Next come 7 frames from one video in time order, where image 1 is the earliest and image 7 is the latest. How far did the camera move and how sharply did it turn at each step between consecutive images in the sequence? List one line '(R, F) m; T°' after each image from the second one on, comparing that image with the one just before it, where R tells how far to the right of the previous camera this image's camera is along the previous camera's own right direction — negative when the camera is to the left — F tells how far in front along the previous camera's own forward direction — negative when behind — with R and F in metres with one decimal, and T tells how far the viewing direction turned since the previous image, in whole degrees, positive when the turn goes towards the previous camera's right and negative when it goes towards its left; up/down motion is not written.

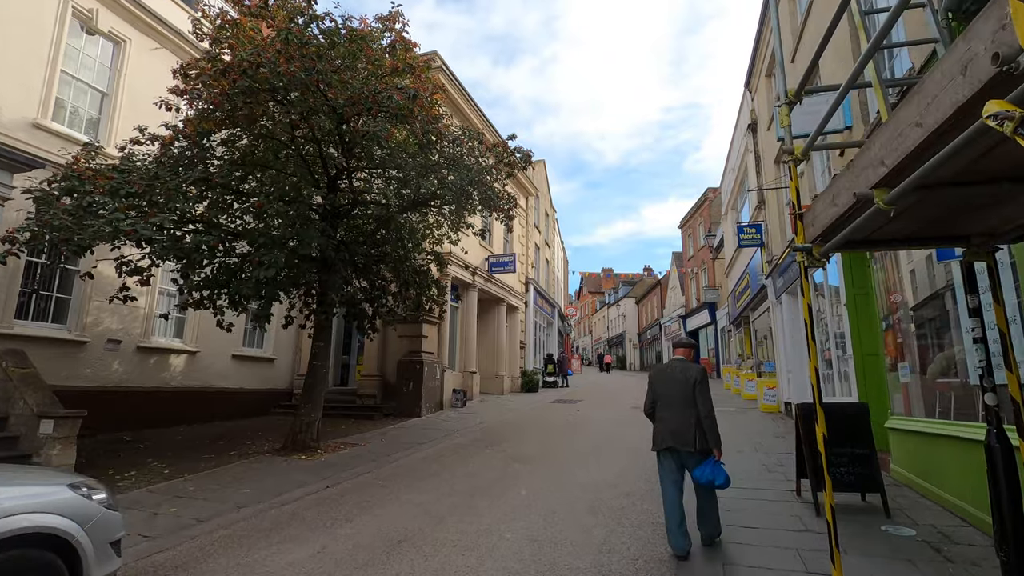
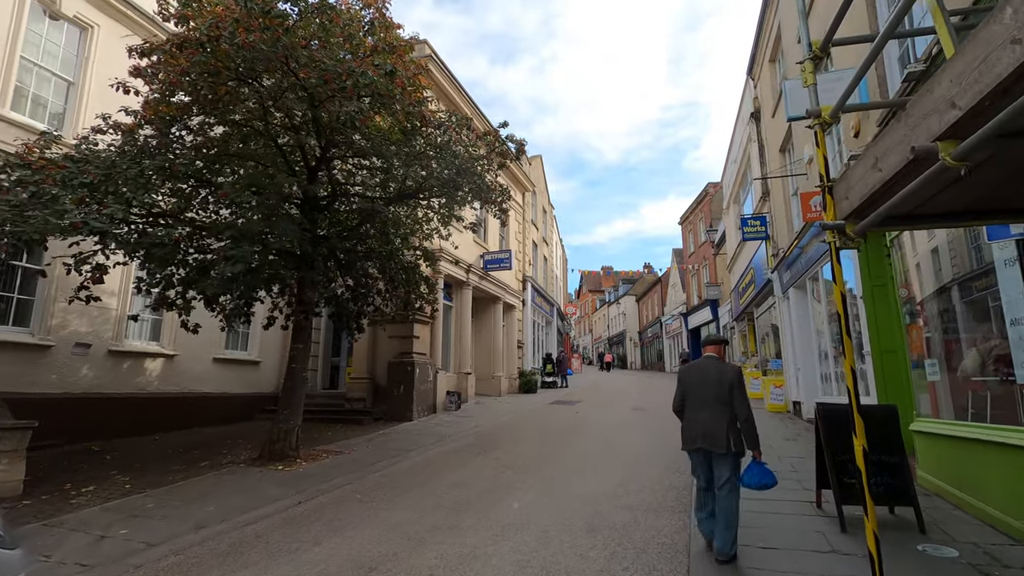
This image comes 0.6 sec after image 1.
(+0.1, +0.6) m; 0°
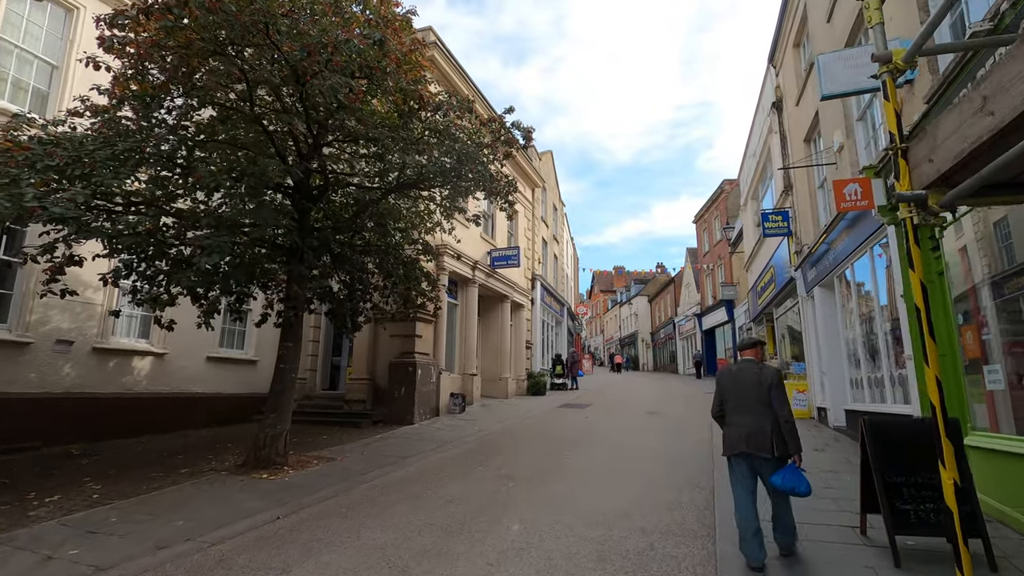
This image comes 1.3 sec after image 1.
(+0.1, +0.6) m; -1°
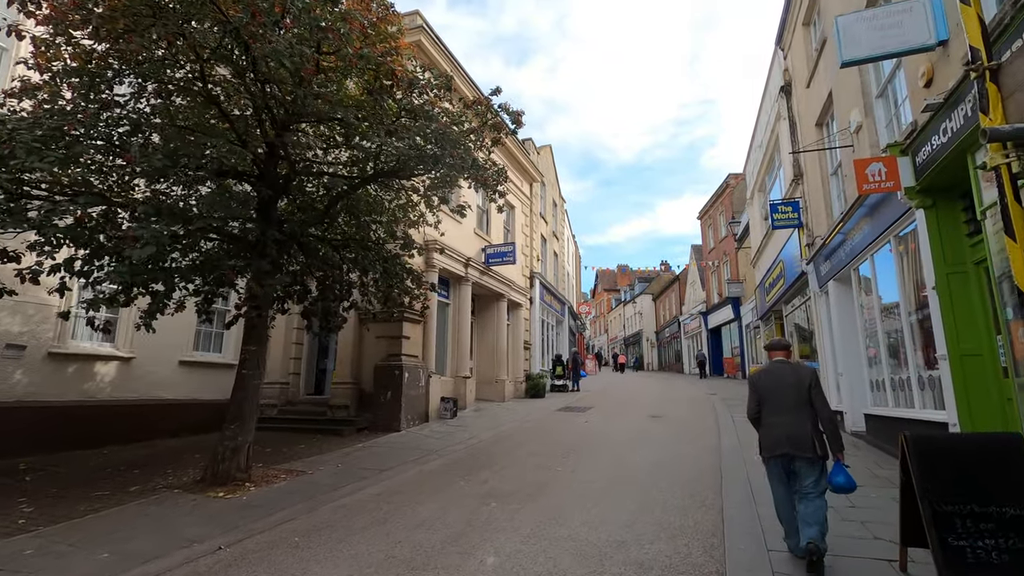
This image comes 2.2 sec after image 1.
(+0.3, +0.7) m; 0°
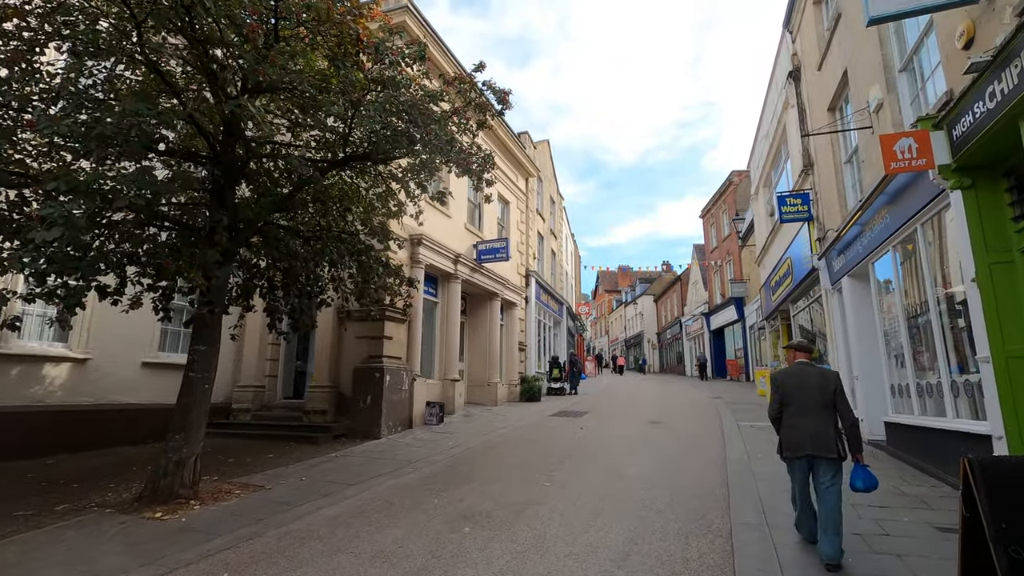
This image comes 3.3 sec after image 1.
(+0.2, +0.8) m; 0°
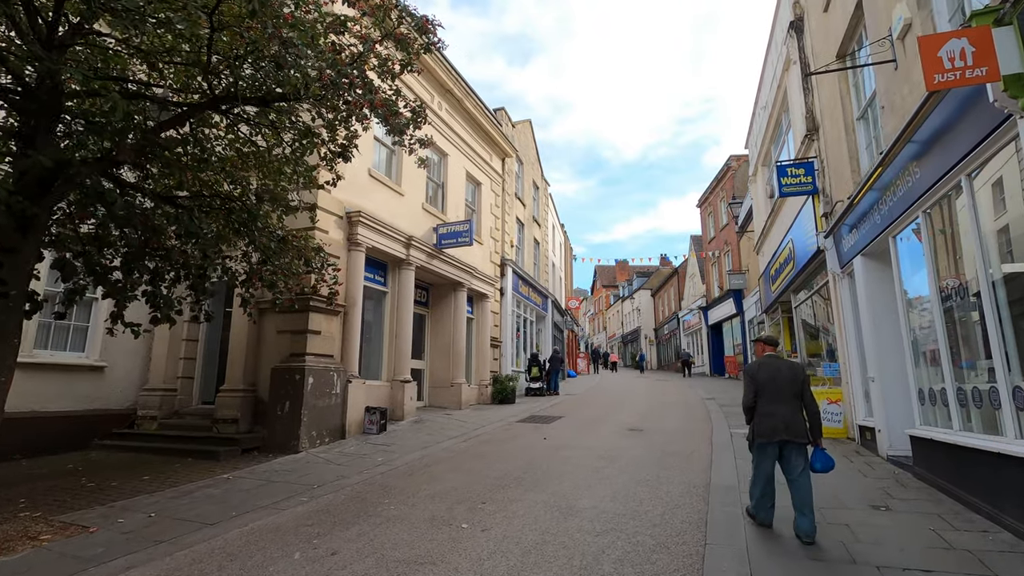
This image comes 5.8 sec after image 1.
(+0.9, +1.6) m; 0°
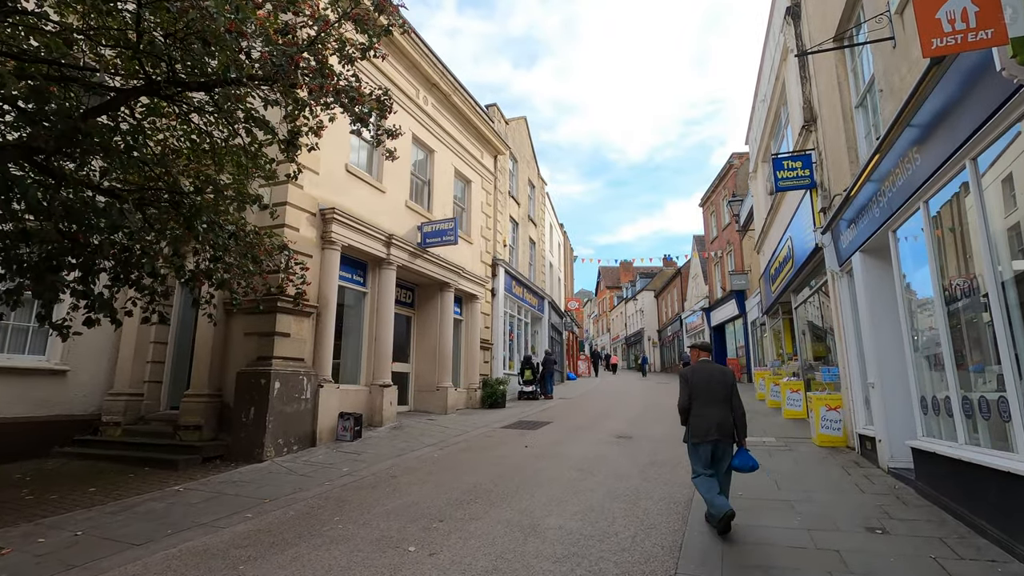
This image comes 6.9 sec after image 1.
(+0.4, +0.5) m; -1°
